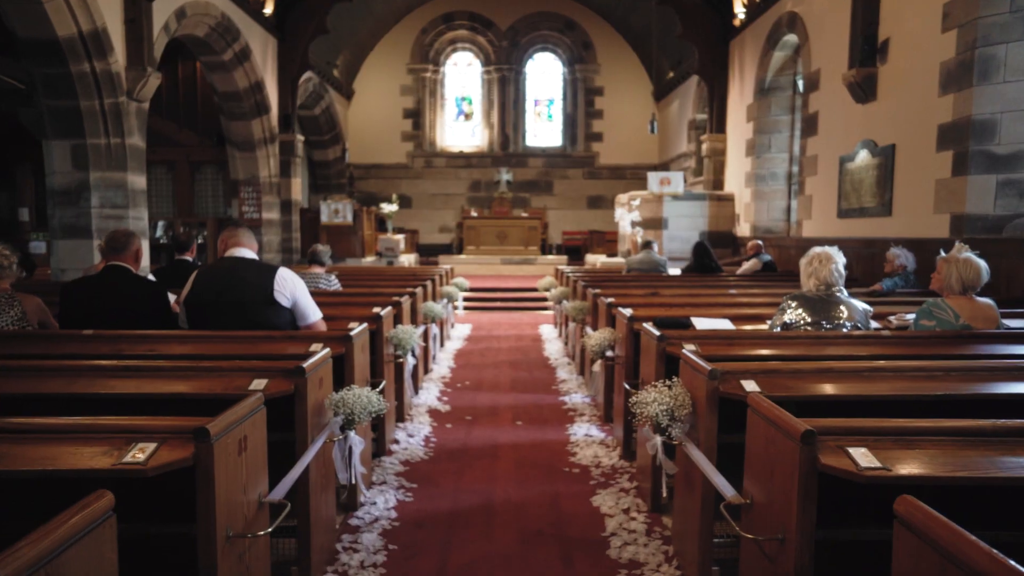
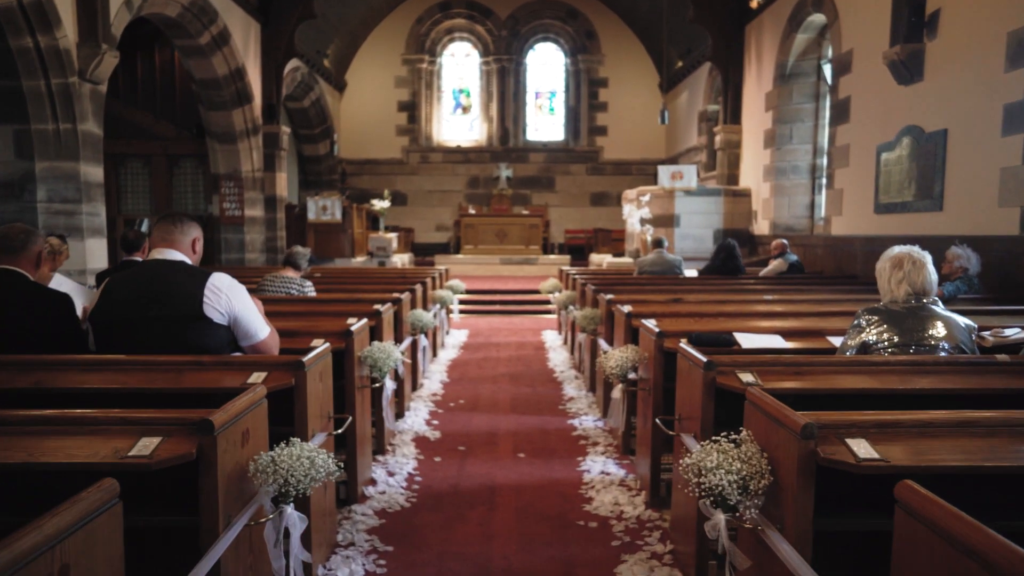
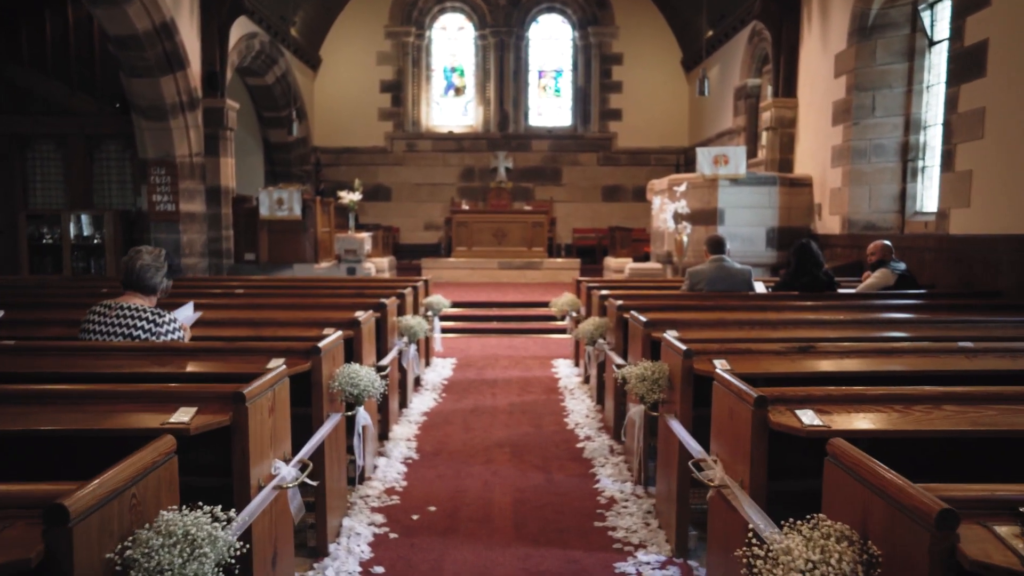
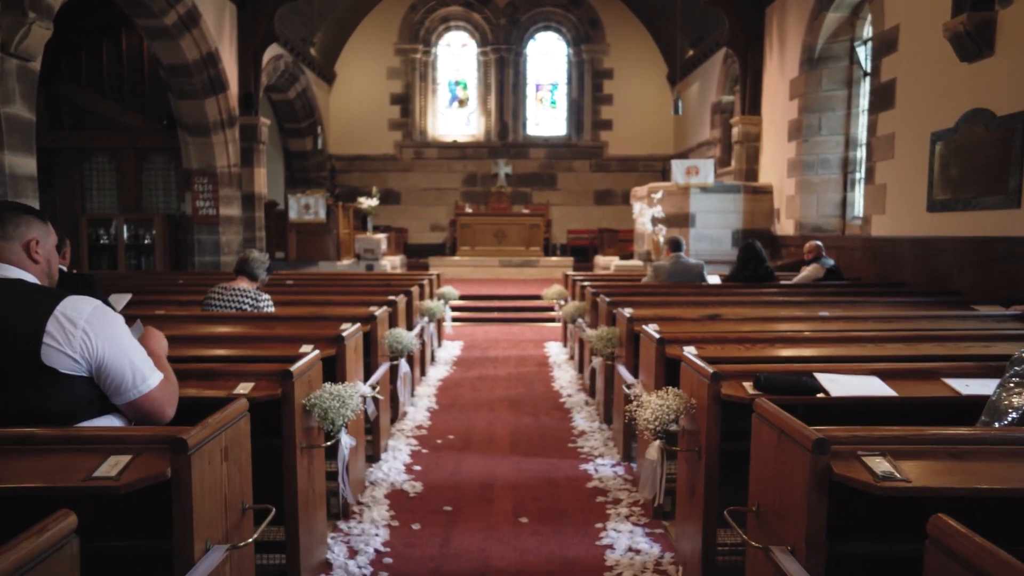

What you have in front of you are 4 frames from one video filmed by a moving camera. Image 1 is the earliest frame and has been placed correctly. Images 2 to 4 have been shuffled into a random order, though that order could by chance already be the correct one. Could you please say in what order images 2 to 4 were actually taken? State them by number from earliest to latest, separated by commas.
2, 4, 3
